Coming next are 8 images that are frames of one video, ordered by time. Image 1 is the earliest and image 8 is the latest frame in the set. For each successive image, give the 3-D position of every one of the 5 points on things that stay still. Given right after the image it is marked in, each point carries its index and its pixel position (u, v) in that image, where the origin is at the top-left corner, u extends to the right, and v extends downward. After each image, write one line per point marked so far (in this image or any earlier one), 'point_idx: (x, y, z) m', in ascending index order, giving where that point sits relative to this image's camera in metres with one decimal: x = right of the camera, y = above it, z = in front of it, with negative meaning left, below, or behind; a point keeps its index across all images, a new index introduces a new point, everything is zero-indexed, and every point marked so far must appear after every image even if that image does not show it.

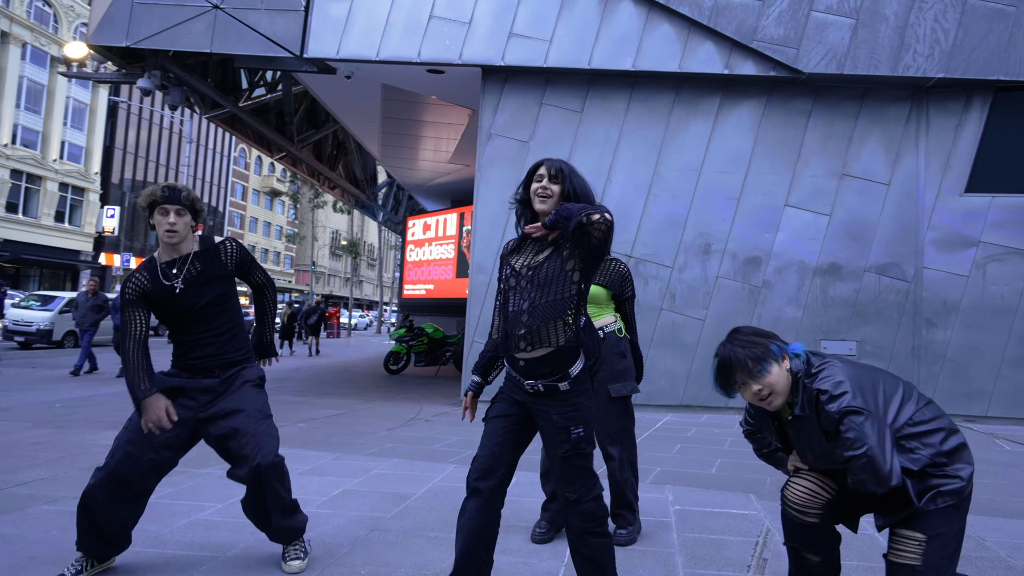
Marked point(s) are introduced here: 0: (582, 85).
0: (+0.9, +2.7, +9.3) m
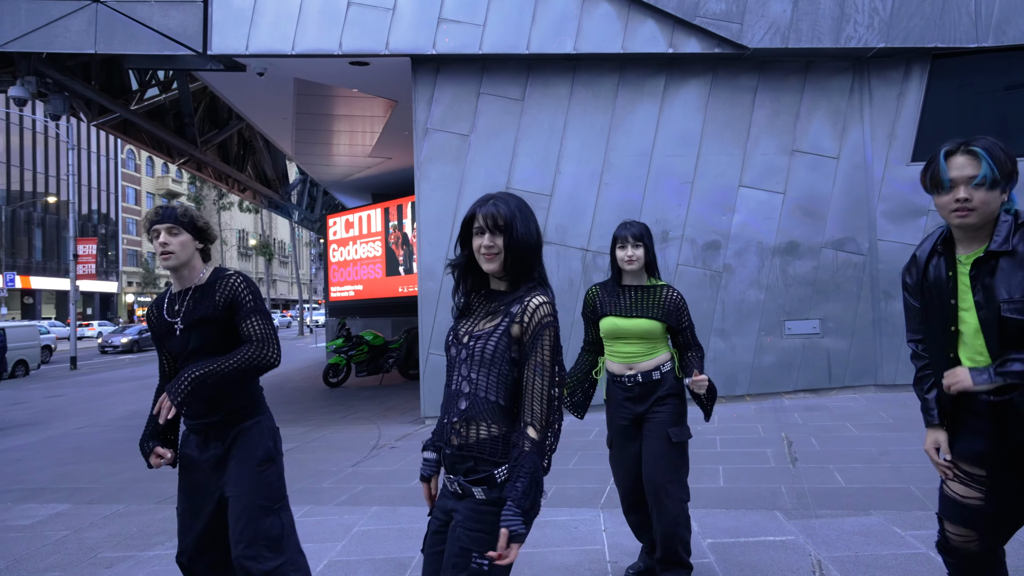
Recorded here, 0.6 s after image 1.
0: (+0.1, +2.7, +8.8) m
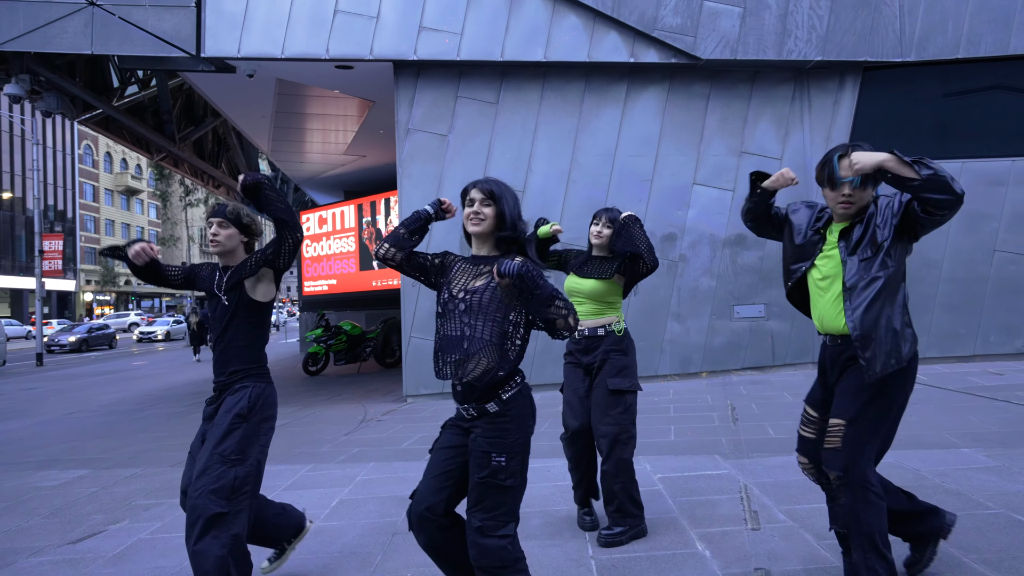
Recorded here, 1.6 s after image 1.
0: (-0.2, +2.9, +9.5) m
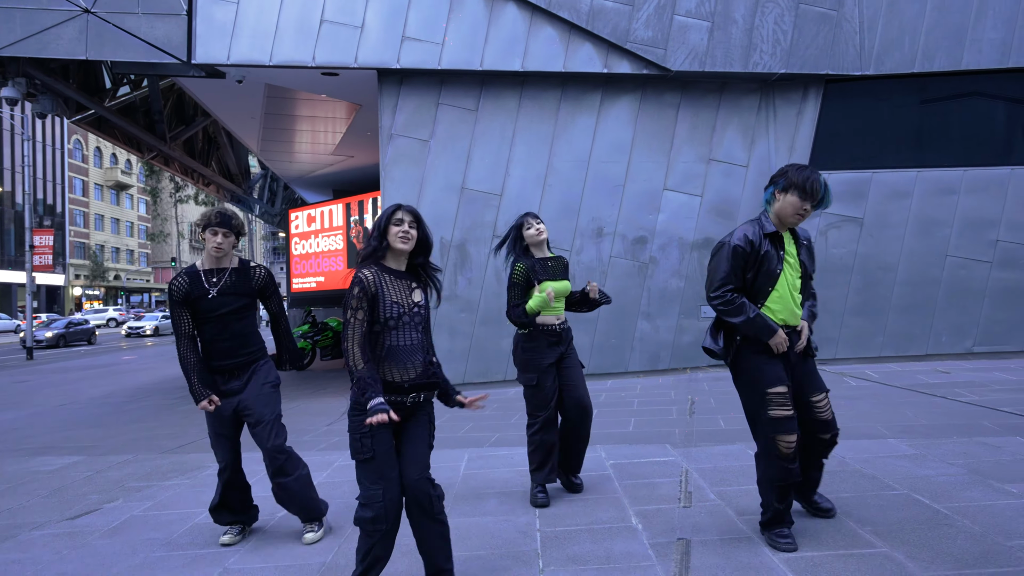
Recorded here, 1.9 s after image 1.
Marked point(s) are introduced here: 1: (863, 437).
0: (-0.5, +2.9, +9.9) m
1: (+2.9, -1.2, +5.7) m
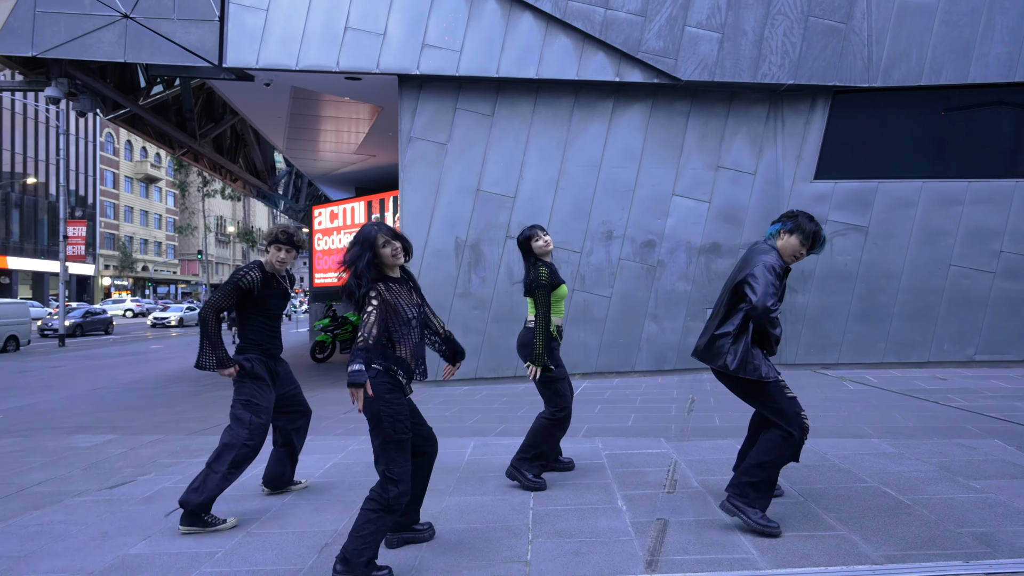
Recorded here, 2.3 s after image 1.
0: (-0.3, +2.9, +10.3) m
1: (+2.9, -1.3, +6.0) m
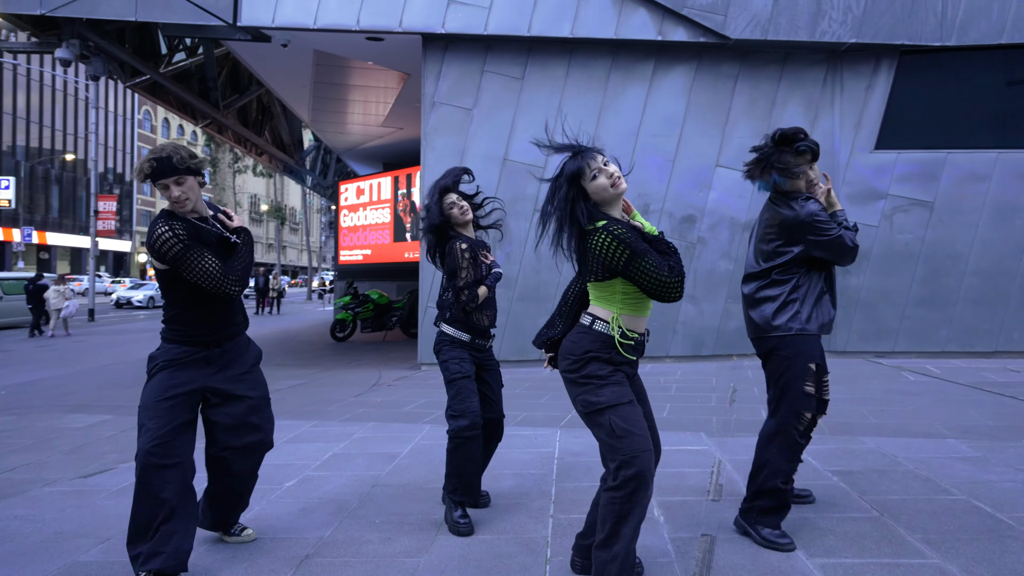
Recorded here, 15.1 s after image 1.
0: (+0.1, +3.2, +9.6) m
1: (+3.1, -1.1, +5.2) m
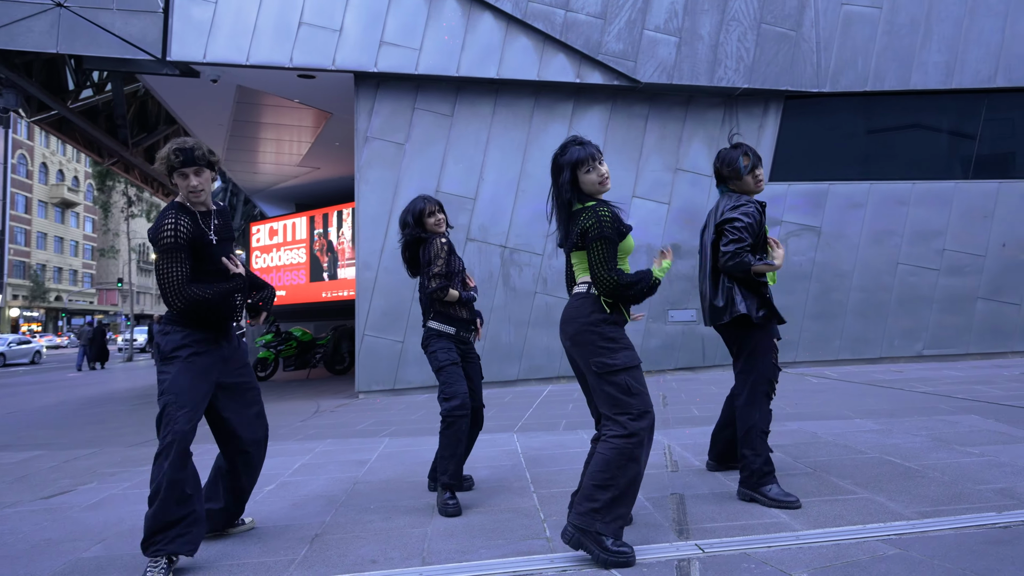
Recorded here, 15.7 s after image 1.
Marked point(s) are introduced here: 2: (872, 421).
0: (-0.9, +2.9, +10.1) m
1: (+2.7, -1.1, +6.0) m
2: (+3.0, -1.1, +5.7) m
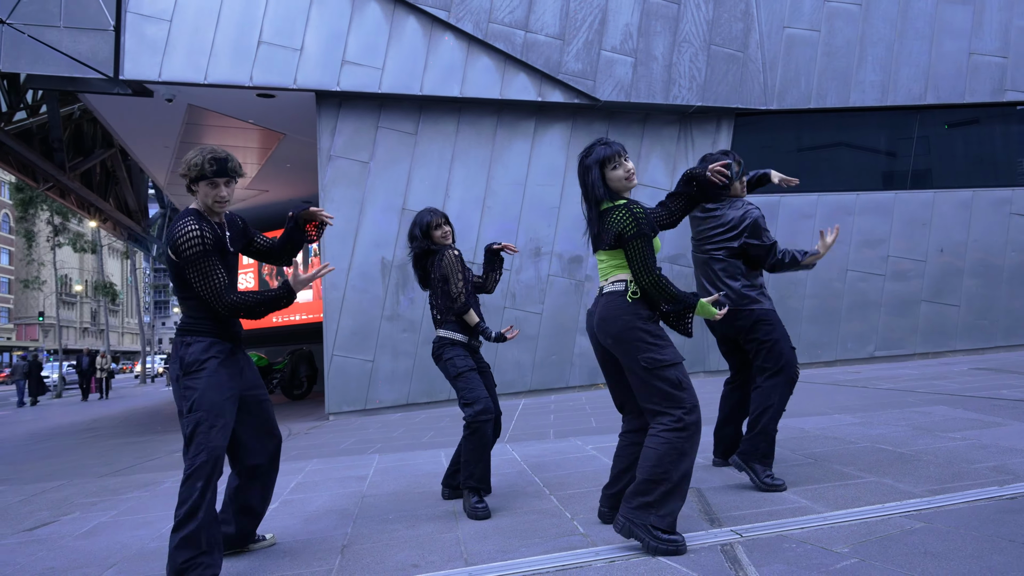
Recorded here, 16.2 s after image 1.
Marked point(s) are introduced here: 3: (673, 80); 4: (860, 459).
0: (-1.4, +2.6, +10.2) m
1: (+2.7, -1.1, +6.2) m
2: (+2.9, -1.1, +5.9) m
3: (+2.4, +3.1, +10.4) m
4: (+2.1, -1.1, +4.3) m
